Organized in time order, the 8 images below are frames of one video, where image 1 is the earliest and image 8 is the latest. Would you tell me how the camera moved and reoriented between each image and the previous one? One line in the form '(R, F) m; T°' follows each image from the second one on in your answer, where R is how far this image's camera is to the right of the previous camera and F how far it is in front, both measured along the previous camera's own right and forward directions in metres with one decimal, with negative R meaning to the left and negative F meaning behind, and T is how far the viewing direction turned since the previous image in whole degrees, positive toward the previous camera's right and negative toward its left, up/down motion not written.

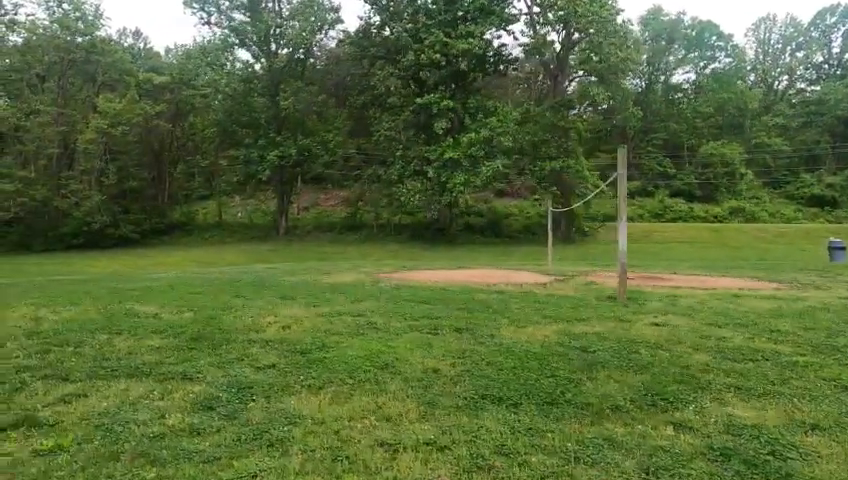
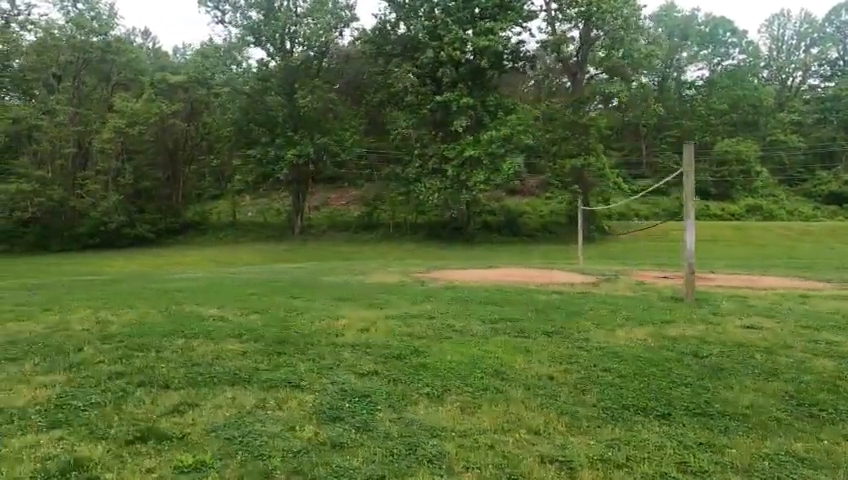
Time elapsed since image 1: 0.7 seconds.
(-1.0, +0.2) m; 0°
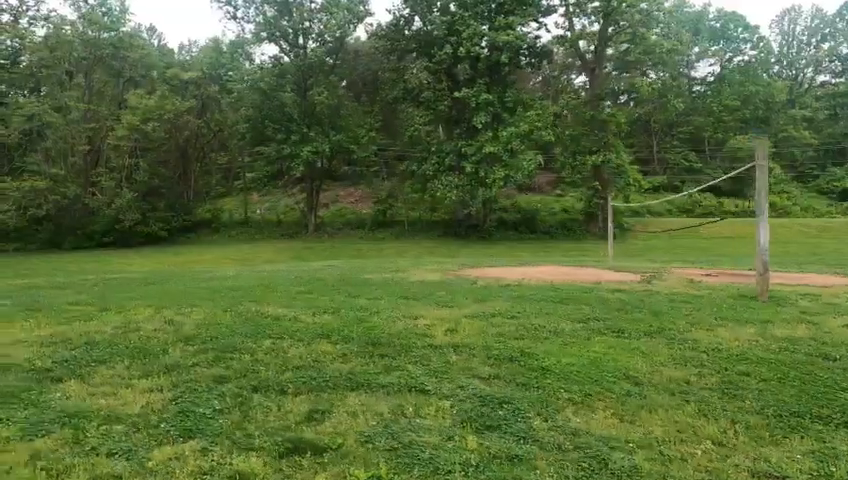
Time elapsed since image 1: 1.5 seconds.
(-1.1, +0.2) m; 0°
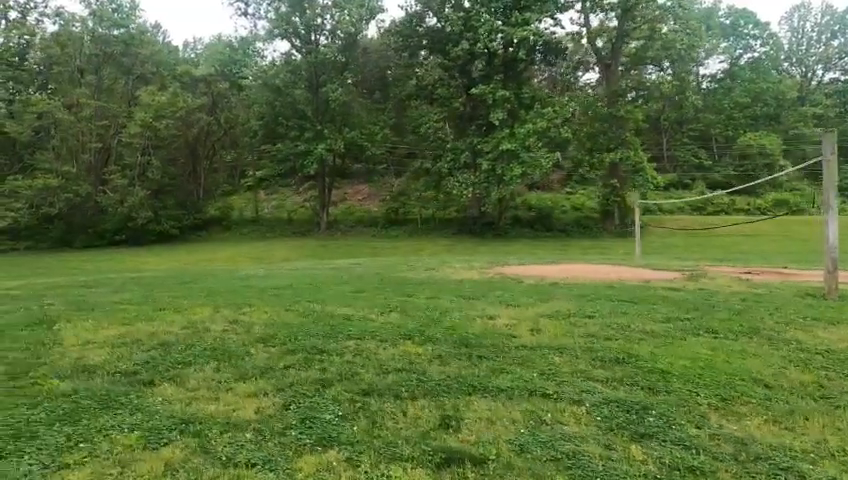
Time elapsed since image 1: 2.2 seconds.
(-1.0, +0.2) m; 0°
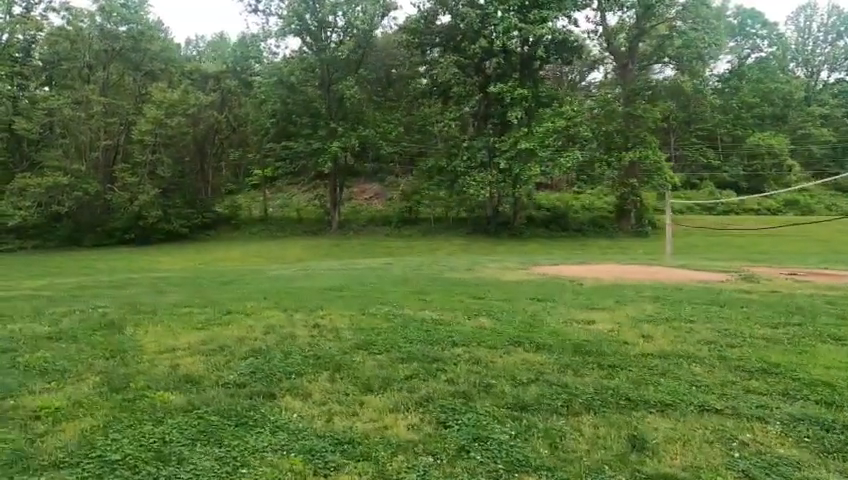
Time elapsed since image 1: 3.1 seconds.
(-1.2, +0.3) m; 0°
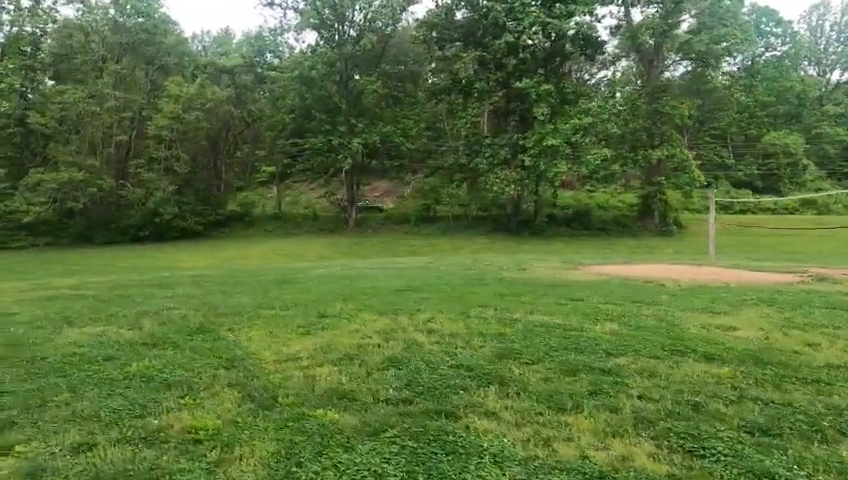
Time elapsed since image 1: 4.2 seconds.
(-1.5, +0.4) m; 0°
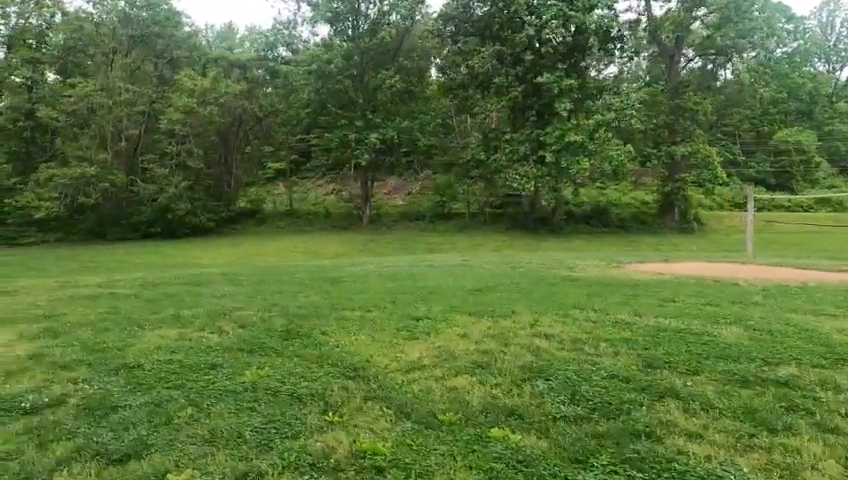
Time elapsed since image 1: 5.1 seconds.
(-1.2, +0.4) m; 0°
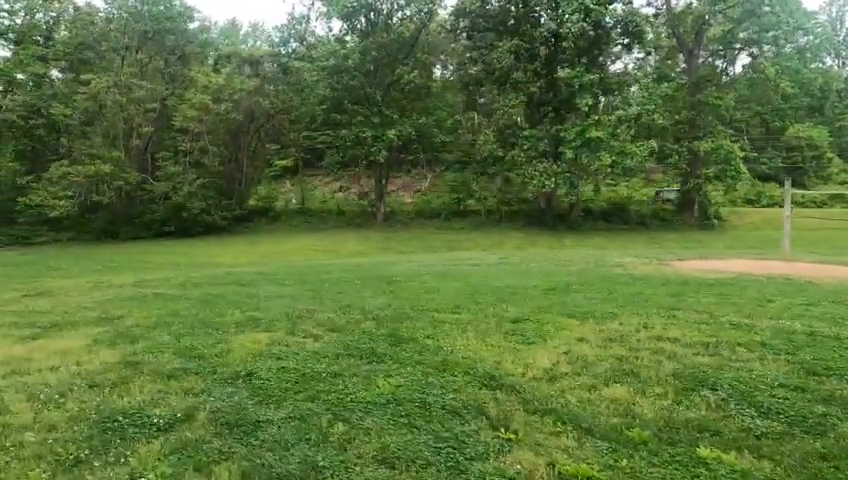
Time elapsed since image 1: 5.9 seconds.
(-1.2, +0.3) m; 0°
